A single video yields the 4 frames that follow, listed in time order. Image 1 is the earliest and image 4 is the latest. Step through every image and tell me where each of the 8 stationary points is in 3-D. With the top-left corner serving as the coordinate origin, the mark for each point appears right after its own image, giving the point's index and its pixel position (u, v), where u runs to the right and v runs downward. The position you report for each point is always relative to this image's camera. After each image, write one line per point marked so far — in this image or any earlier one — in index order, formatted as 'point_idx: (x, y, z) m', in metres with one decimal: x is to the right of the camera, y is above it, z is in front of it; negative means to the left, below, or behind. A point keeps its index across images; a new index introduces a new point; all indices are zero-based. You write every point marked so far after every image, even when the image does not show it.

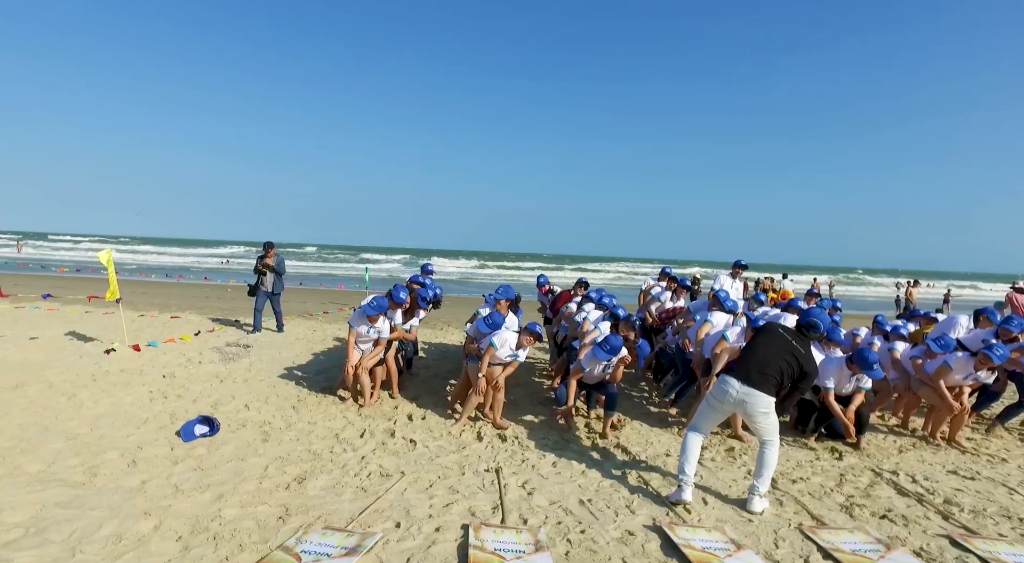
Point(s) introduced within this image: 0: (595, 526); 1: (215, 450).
0: (+0.6, -1.6, +3.7) m
1: (-2.4, -1.4, +4.7) m
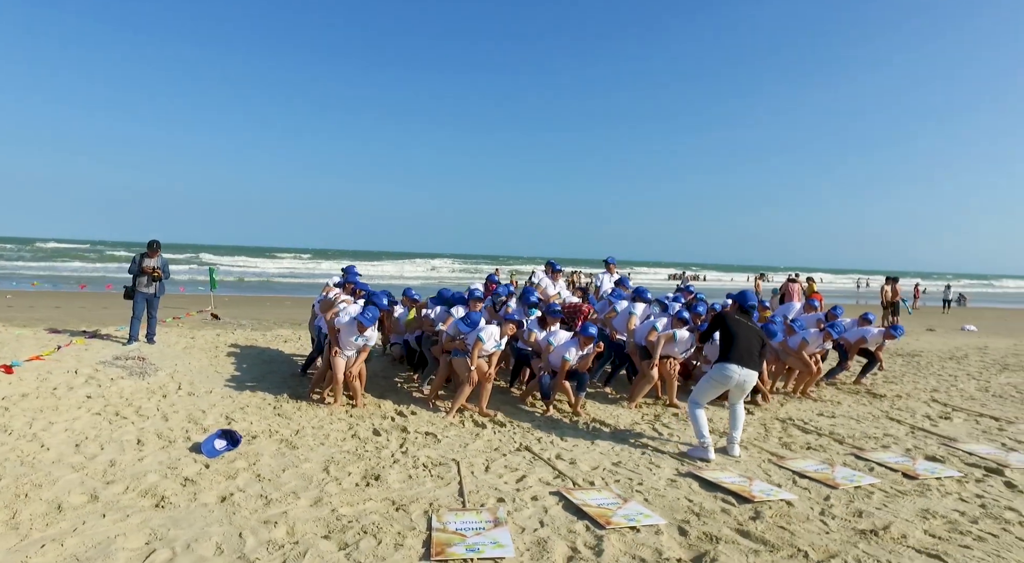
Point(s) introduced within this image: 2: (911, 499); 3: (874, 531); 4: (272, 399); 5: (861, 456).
0: (+1.1, -1.6, +4.6) m
1: (-2.0, -1.4, +4.6) m
2: (+2.9, -1.6, +4.3) m
3: (+2.3, -1.6, +3.7) m
4: (-2.7, -1.3, +6.5) m
5: (+3.3, -1.6, +5.4) m
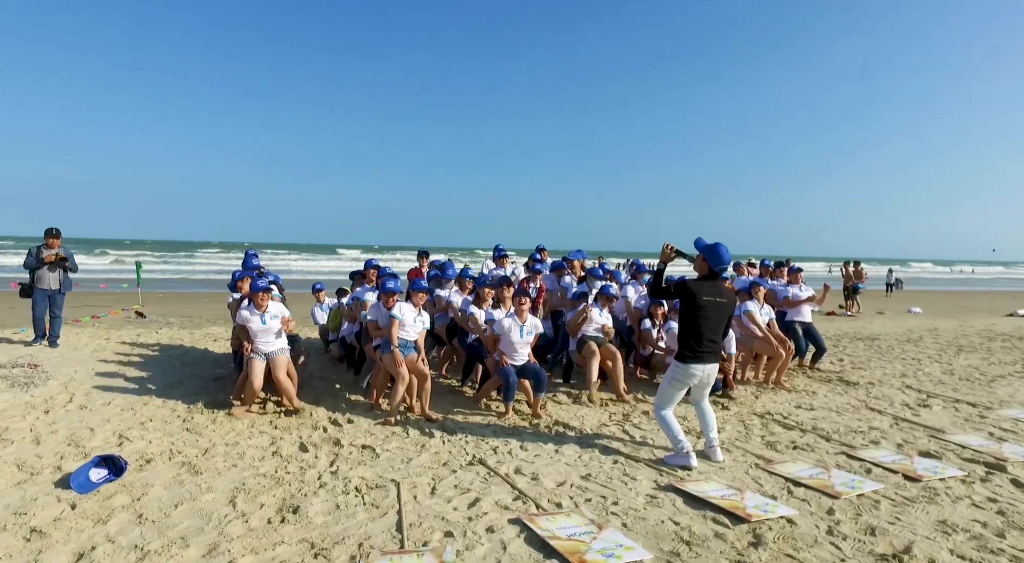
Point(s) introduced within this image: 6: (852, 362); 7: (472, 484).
0: (+0.7, -1.5, +4.0) m
1: (-2.3, -1.3, +3.6) m
2: (+2.6, -1.5, +3.7) m
3: (+2.1, -1.5, +3.1) m
4: (-3.1, -1.2, +5.5) m
5: (+2.9, -1.5, +4.9) m
6: (+5.9, -1.4, +10.0) m
7: (-0.3, -1.4, +4.1) m
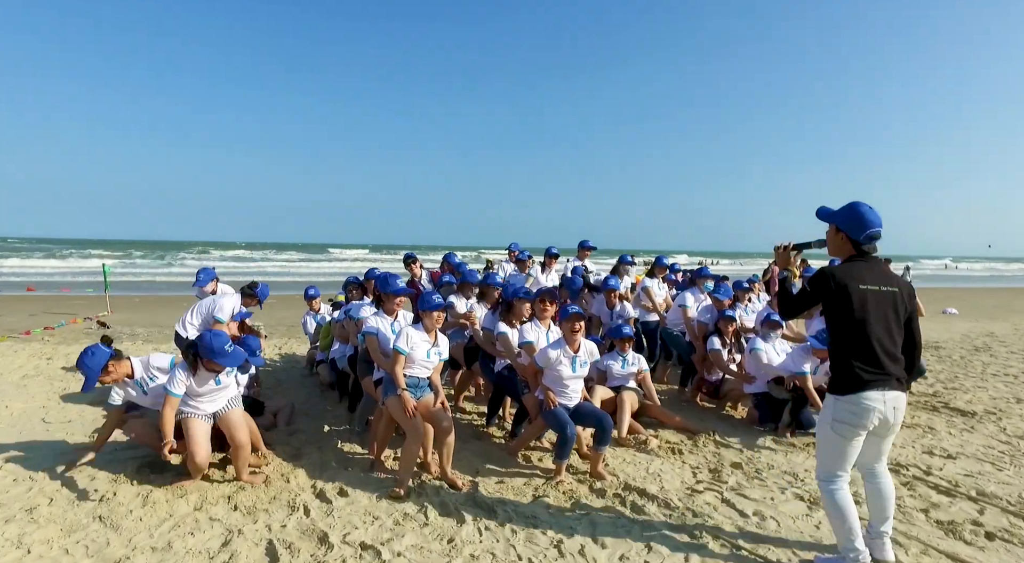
0: (+1.2, -1.6, +2.4) m
1: (-1.9, -1.4, +2.0) m
2: (+3.1, -1.5, +2.1) m
3: (+2.5, -1.6, +1.5) m
4: (-2.7, -1.3, +3.9) m
5: (+3.3, -1.5, +3.3) m
6: (+6.3, -1.4, +8.5) m
7: (+0.1, -1.5, +2.5) m
